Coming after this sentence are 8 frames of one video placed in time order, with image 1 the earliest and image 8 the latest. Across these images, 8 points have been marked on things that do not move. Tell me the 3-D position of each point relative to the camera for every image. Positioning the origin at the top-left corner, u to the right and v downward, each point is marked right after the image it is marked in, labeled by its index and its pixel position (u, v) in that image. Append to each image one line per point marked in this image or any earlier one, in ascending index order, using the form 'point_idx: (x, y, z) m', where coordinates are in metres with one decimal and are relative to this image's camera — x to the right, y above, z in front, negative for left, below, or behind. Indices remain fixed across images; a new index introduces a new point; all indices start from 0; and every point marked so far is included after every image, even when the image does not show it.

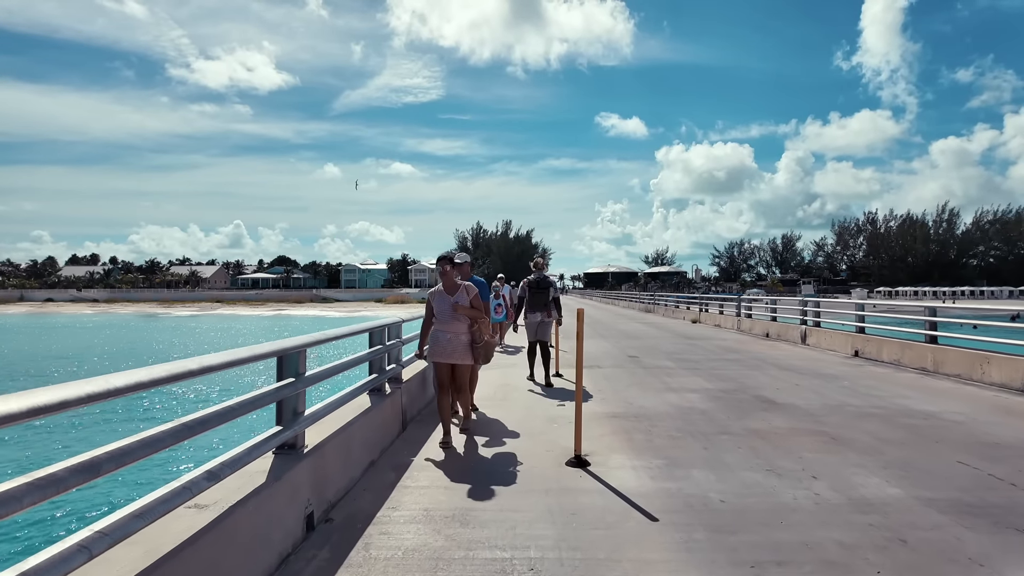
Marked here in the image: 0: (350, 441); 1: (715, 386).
0: (-1.4, -1.3, +5.0) m
1: (+3.4, -1.7, +9.8) m
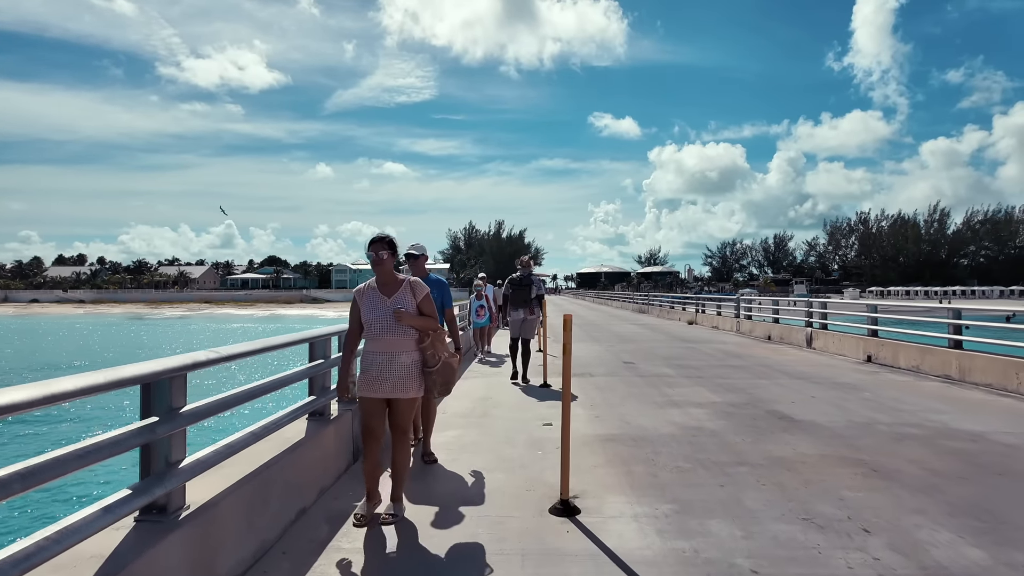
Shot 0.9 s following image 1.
0: (-1.6, -1.3, +3.9) m
1: (+3.1, -1.7, +8.7) m
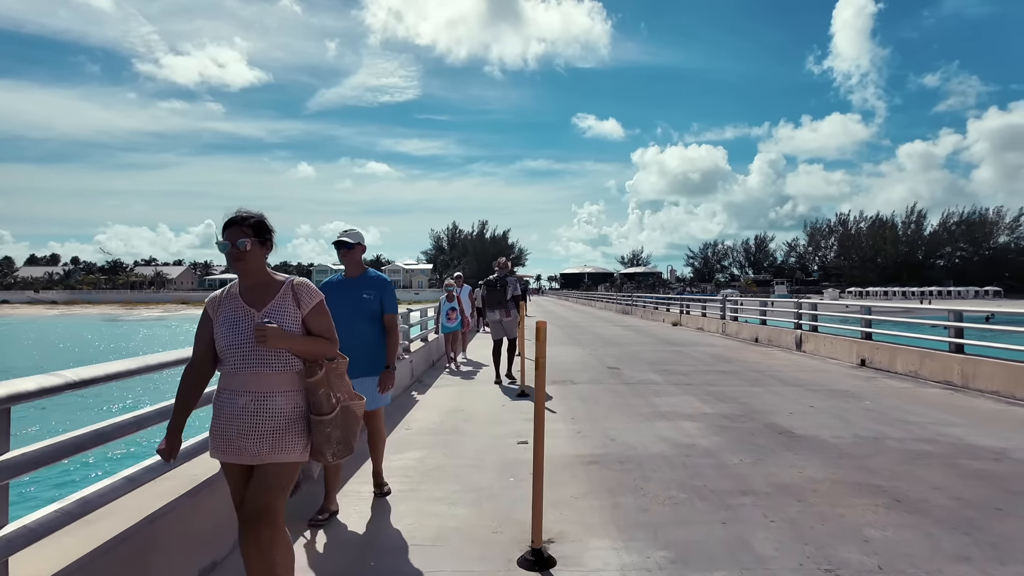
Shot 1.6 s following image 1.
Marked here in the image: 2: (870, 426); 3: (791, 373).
0: (-1.8, -1.3, +3.0) m
1: (+2.8, -1.7, +8.0) m
2: (+4.3, -1.7, +7.1) m
3: (+5.6, -1.7, +11.9) m
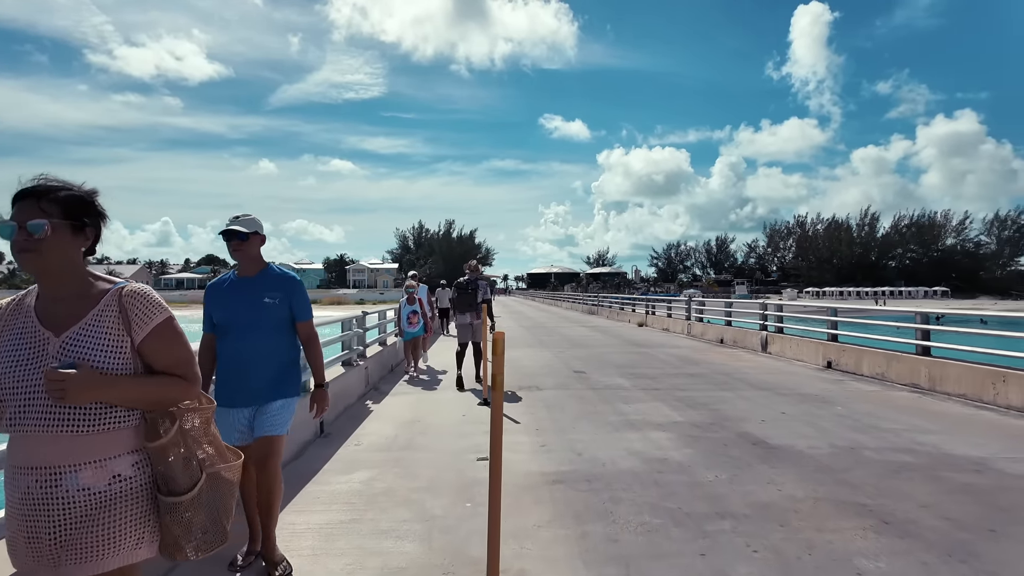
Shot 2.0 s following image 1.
0: (-2.0, -1.4, +2.4) m
1: (+2.2, -1.7, +7.6) m
2: (+3.9, -1.7, +6.8) m
3: (+4.9, -1.8, +11.7) m
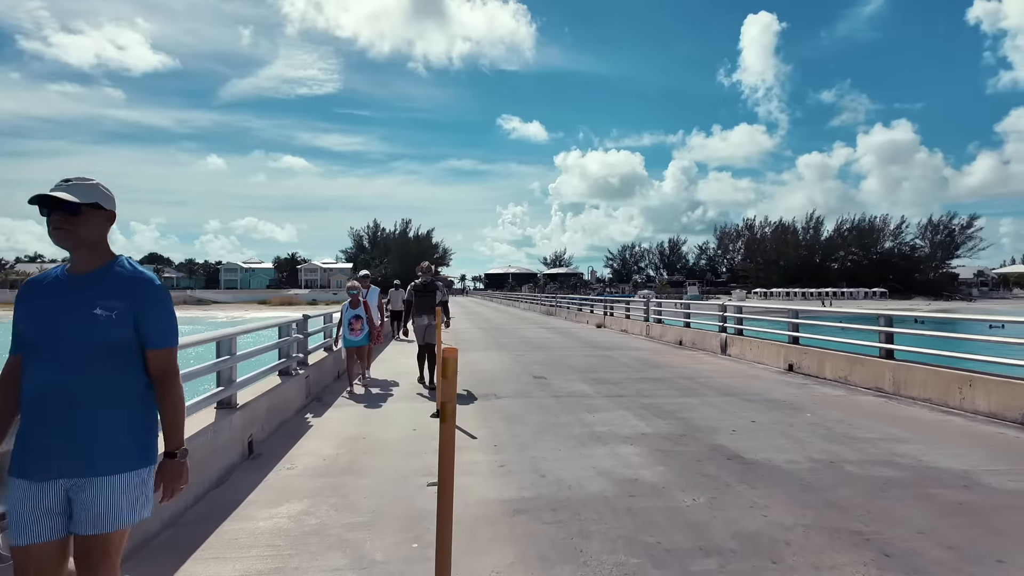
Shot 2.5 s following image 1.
0: (-2.2, -1.4, +1.6) m
1: (+1.7, -1.7, +7.1) m
2: (+3.4, -1.7, +6.4) m
3: (+4.1, -1.8, +11.4) m
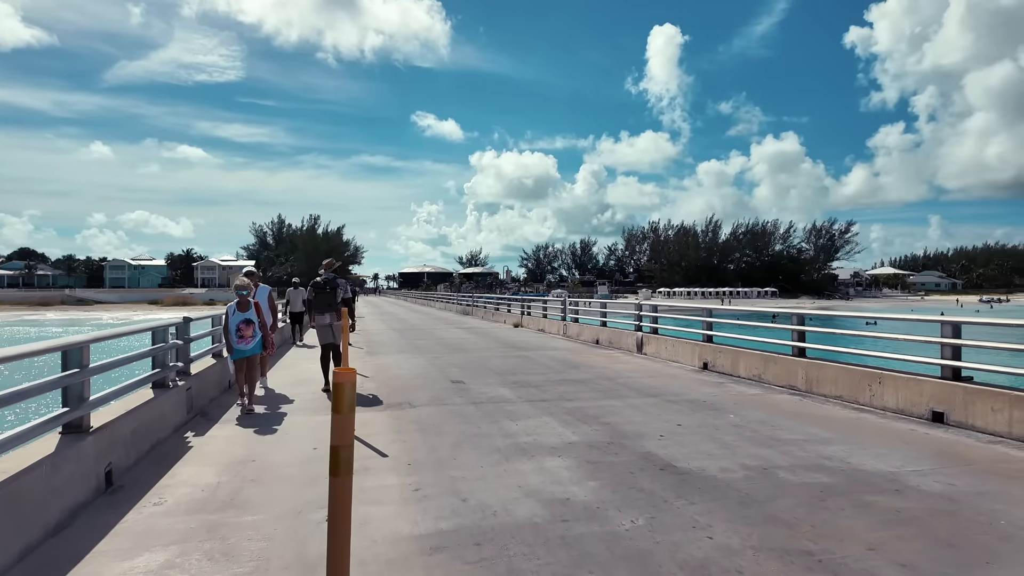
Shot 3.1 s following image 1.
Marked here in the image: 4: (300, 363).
0: (-2.3, -1.4, +0.6) m
1: (+0.8, -1.7, +6.6) m
2: (+2.5, -1.7, +6.2) m
3: (+2.5, -1.8, +11.2) m
4: (-4.7, -1.7, +13.1) m
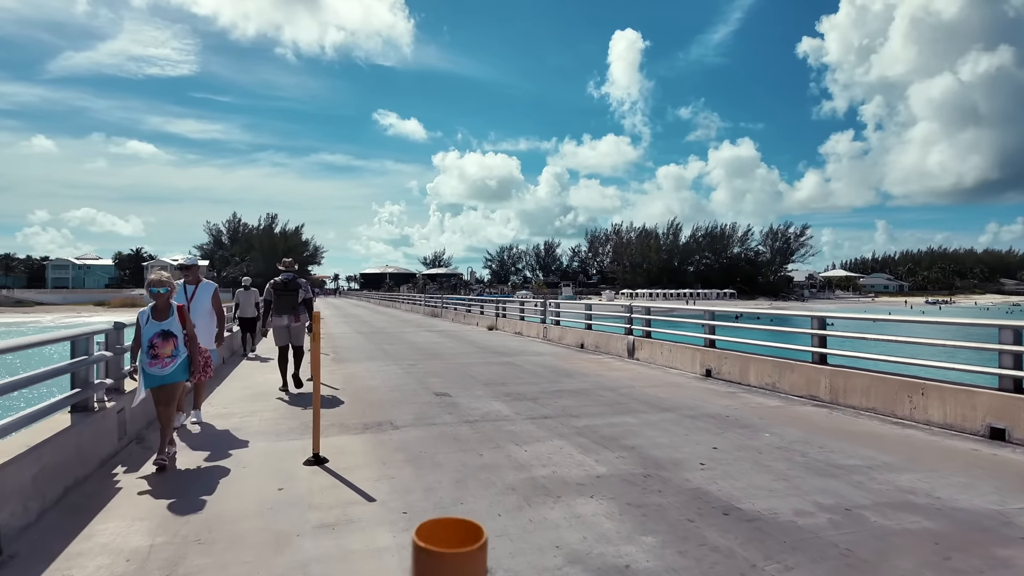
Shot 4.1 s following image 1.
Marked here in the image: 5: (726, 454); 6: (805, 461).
0: (-1.8, -1.3, -0.7) m
1: (+0.9, -1.7, +5.5) m
2: (+2.7, -1.7, +5.2) m
3: (+2.4, -1.8, +10.1) m
4: (-5.0, -1.7, +11.6) m
5: (+2.3, -1.7, +6.2) m
6: (+3.0, -1.7, +6.0) m
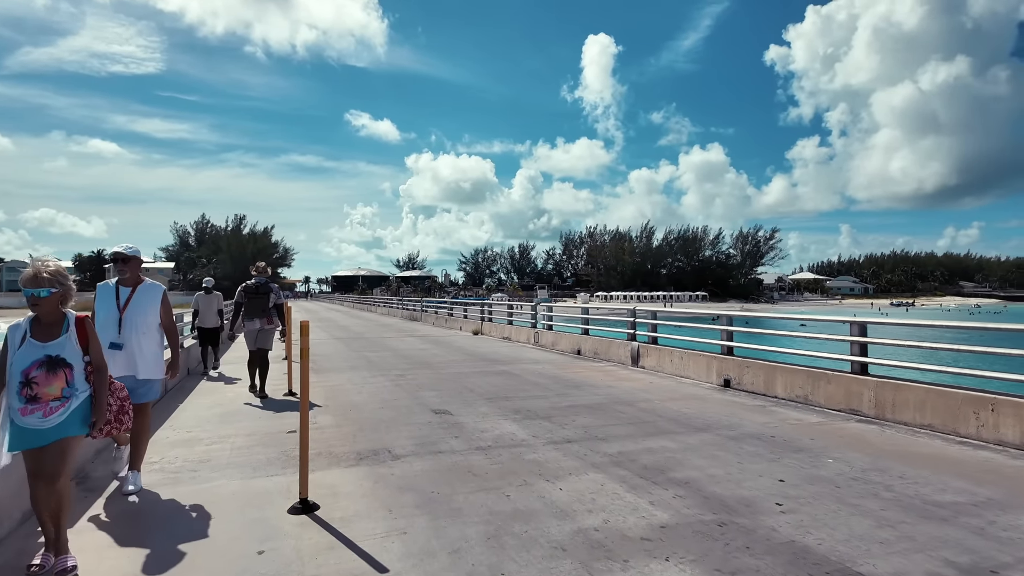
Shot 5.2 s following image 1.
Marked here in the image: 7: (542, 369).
0: (-1.2, -1.3, -1.9) m
1: (+1.2, -1.7, +4.4) m
2: (+3.0, -1.8, +4.2) m
3: (+2.5, -1.8, +9.1) m
4: (-4.9, -1.7, +10.3) m
5: (+2.5, -1.8, +5.2) m
6: (+3.2, -1.8, +5.0) m
7: (+0.7, -1.9, +13.5) m
